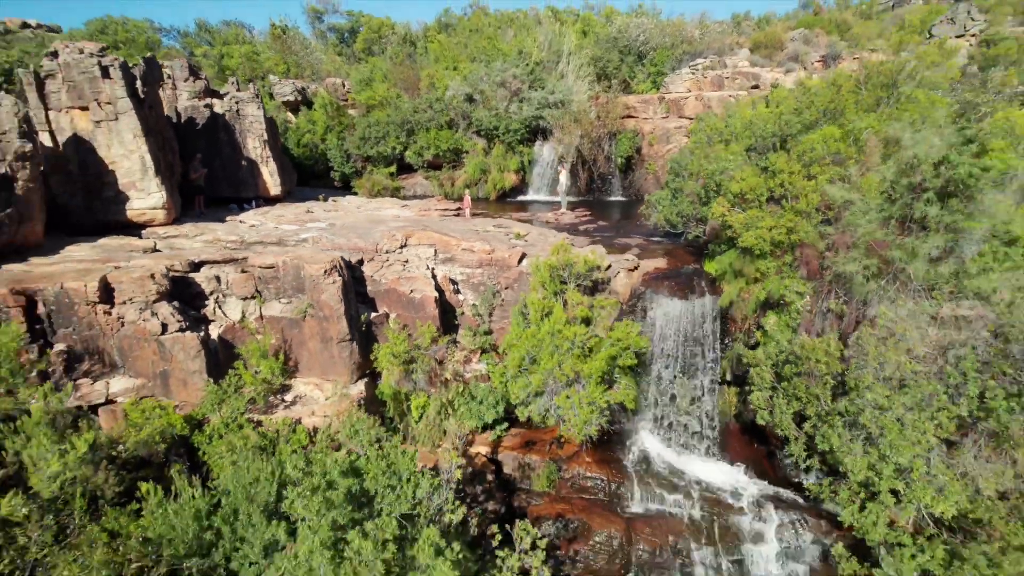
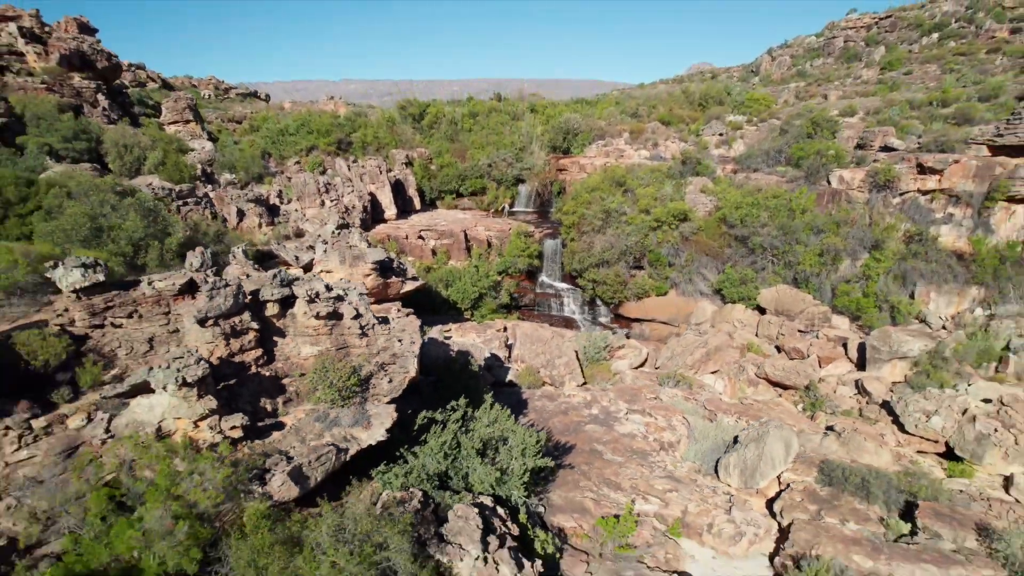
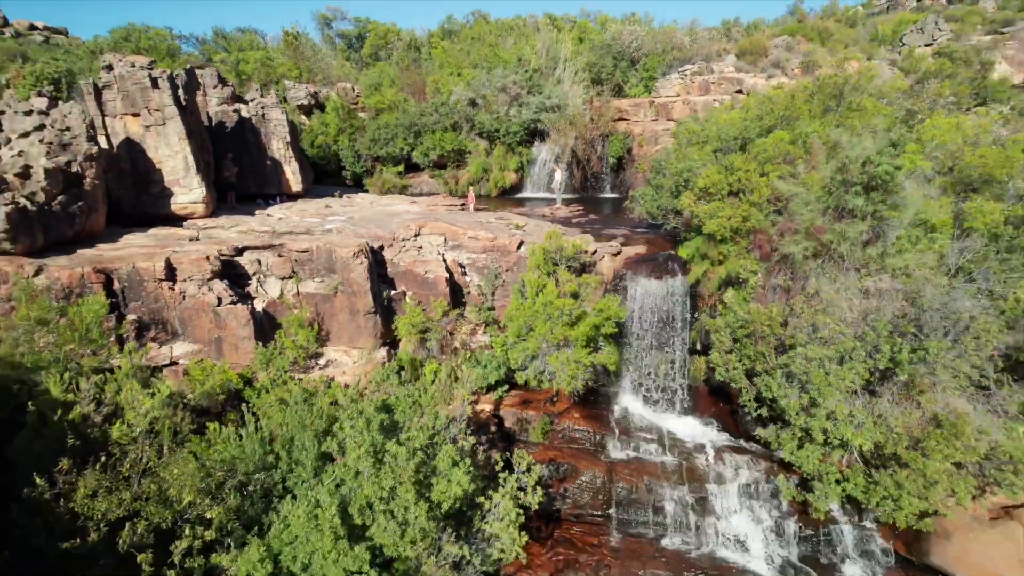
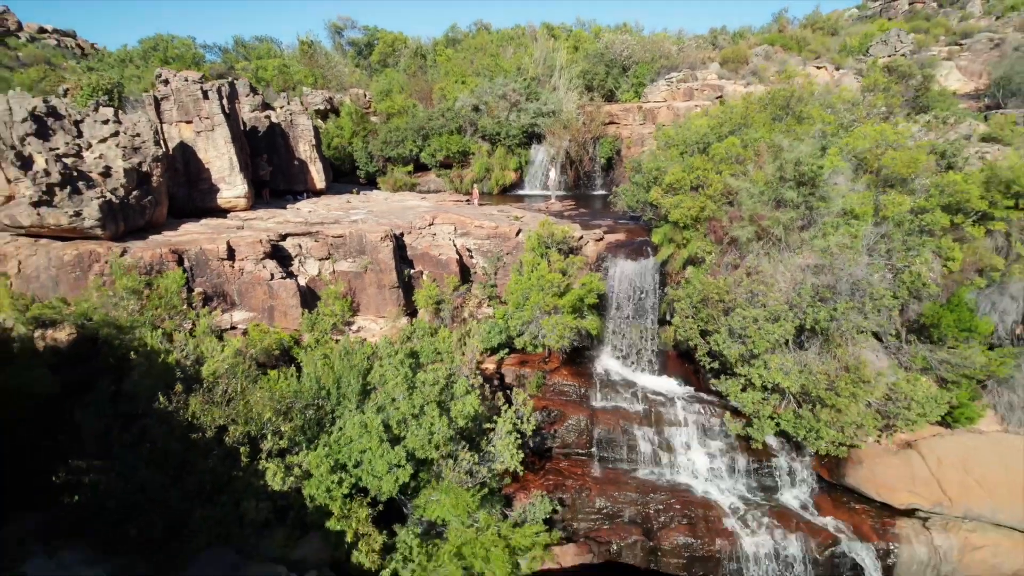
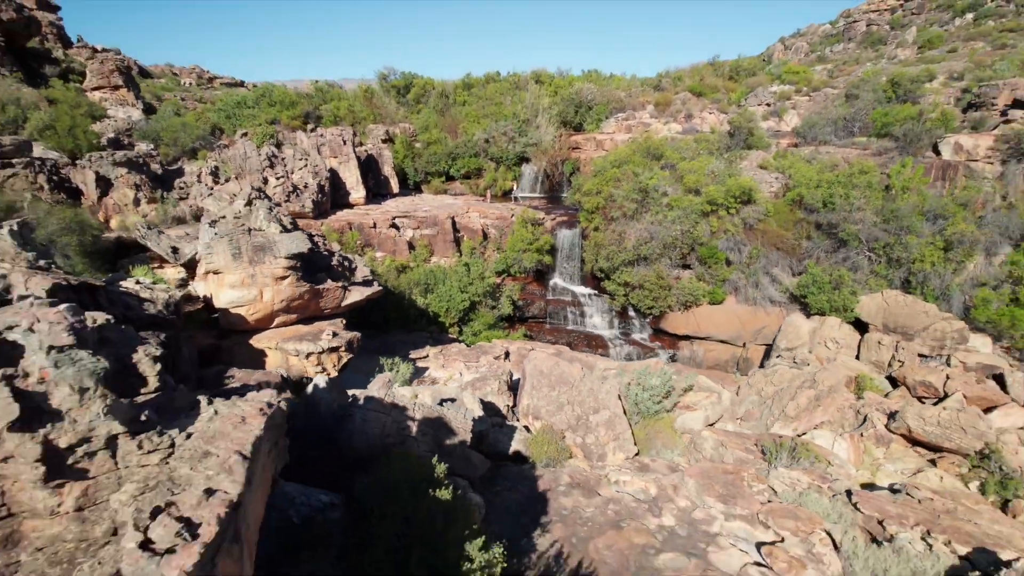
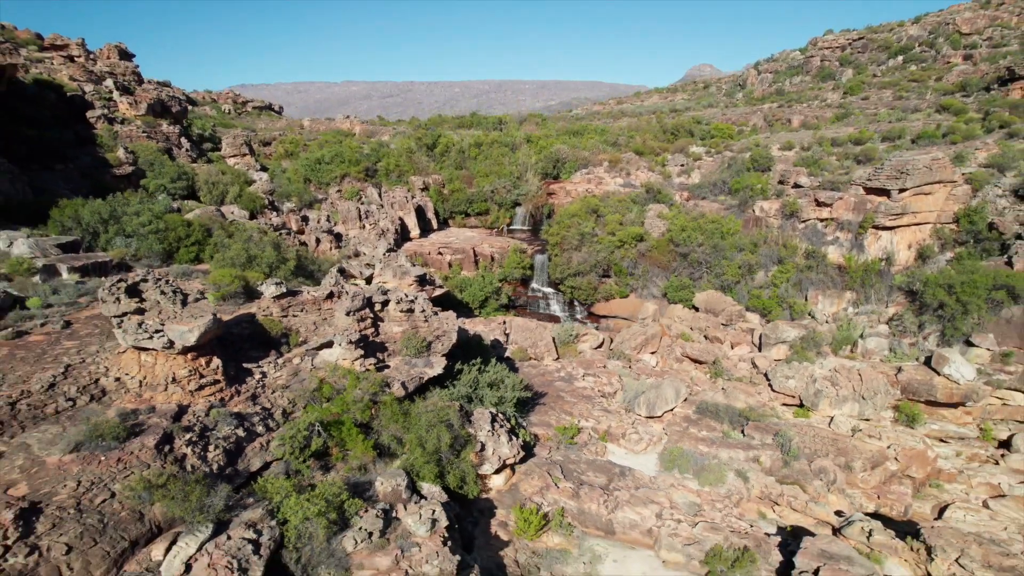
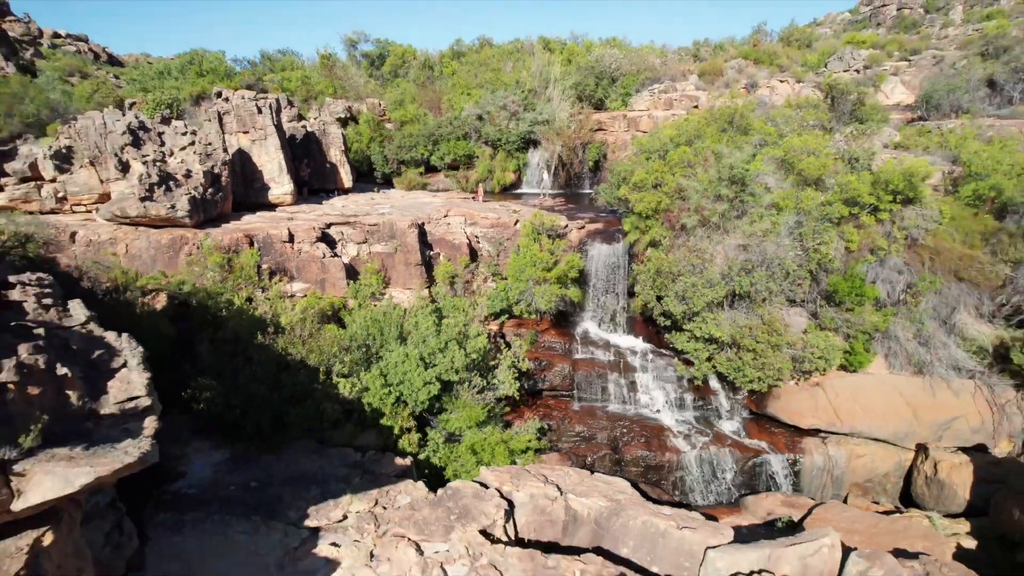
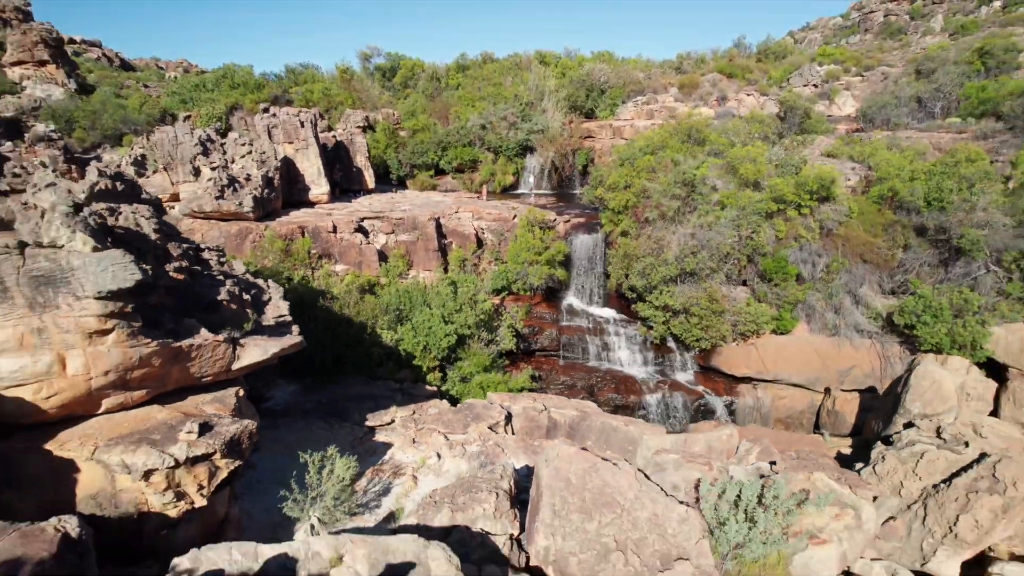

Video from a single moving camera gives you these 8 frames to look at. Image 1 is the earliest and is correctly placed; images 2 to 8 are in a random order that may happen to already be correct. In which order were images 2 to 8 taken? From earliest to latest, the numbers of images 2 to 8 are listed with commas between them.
3, 4, 7, 8, 5, 2, 6
